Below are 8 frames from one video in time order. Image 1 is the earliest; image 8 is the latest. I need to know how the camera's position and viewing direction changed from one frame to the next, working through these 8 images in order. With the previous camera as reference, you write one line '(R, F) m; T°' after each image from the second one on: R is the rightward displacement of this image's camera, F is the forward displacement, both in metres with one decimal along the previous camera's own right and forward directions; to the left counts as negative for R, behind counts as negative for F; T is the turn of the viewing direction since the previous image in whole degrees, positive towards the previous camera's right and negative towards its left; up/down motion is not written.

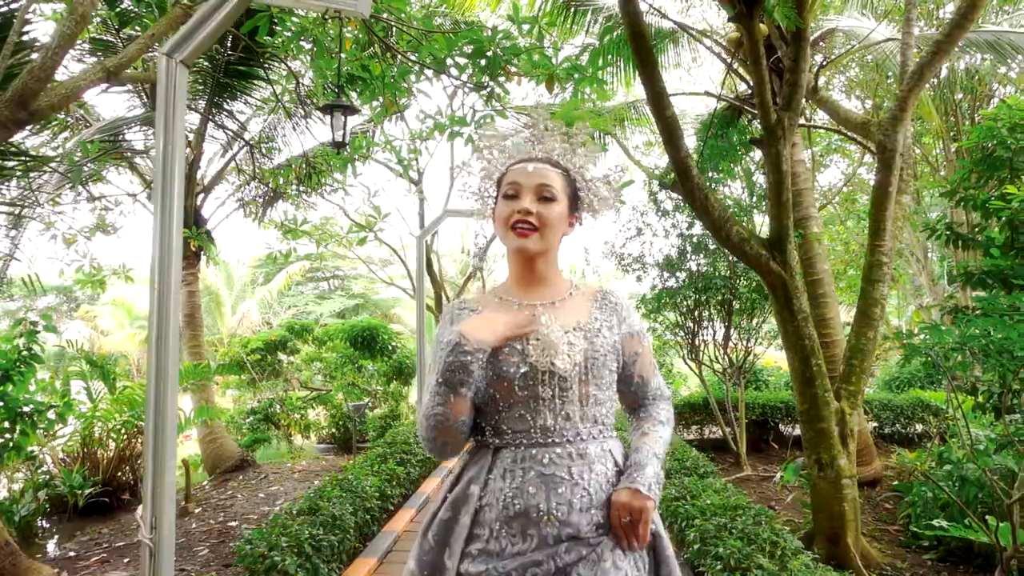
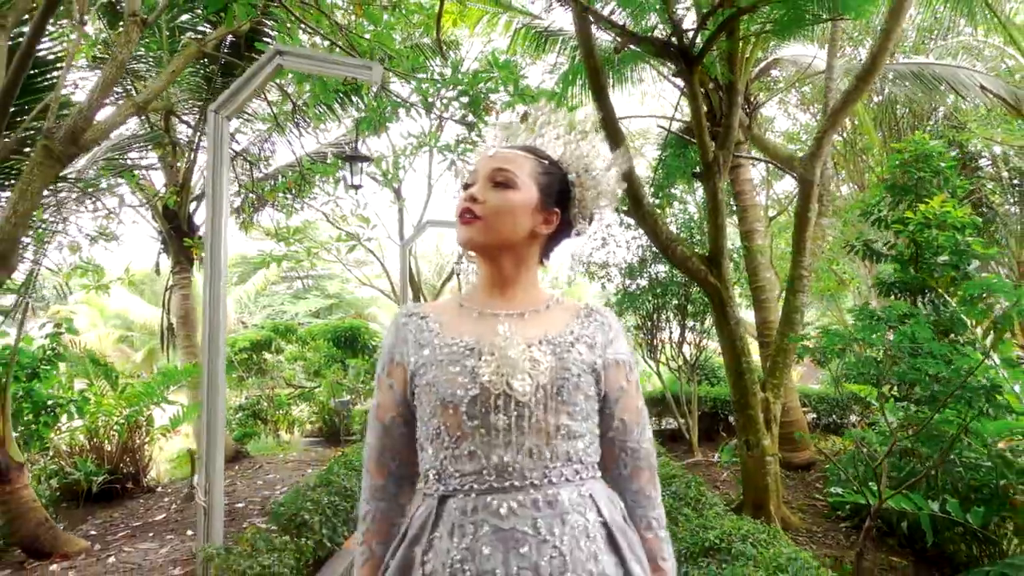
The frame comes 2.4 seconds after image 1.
(0.0, -0.5) m; +2°
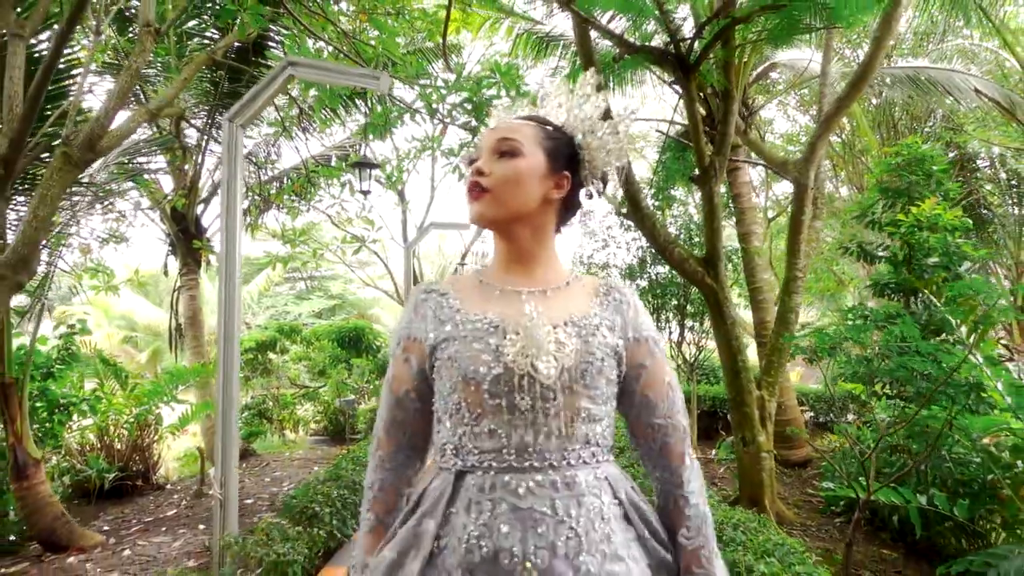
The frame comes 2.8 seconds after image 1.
(0.0, -0.1) m; 0°
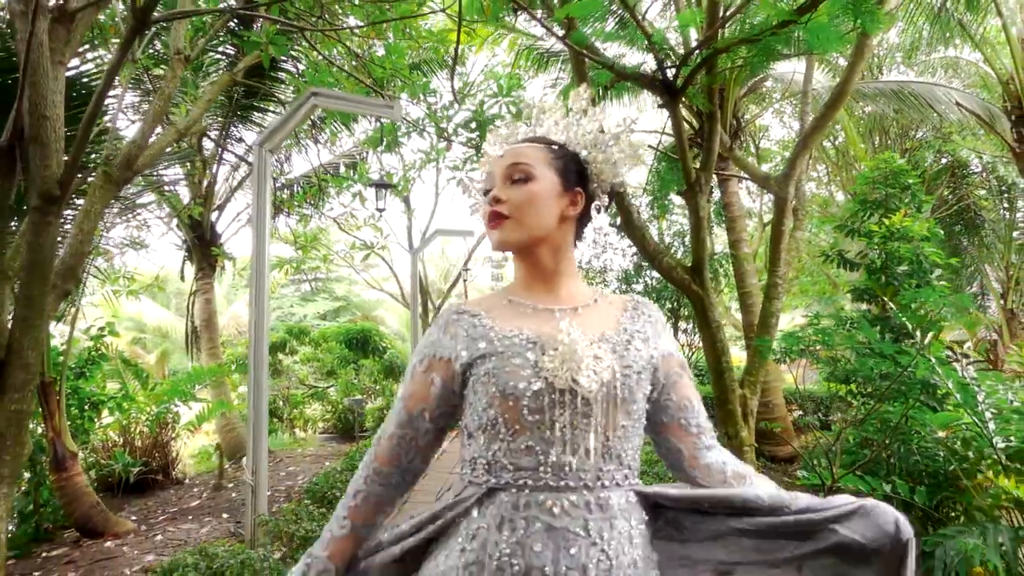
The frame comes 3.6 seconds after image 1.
(0.0, -0.3) m; 0°
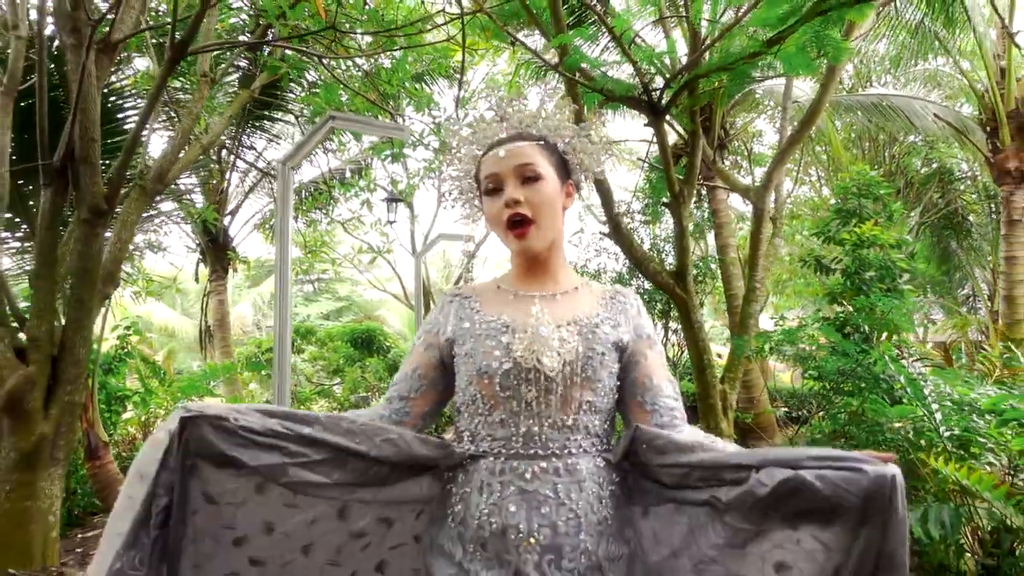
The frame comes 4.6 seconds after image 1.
(0.0, -0.3) m; 0°
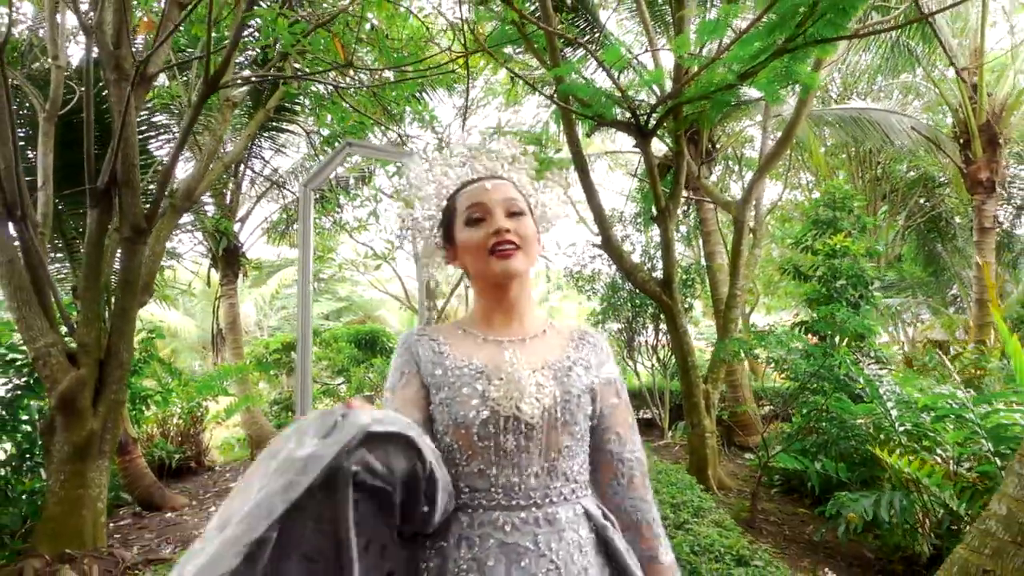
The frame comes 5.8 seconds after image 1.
(0.0, -0.4) m; 0°
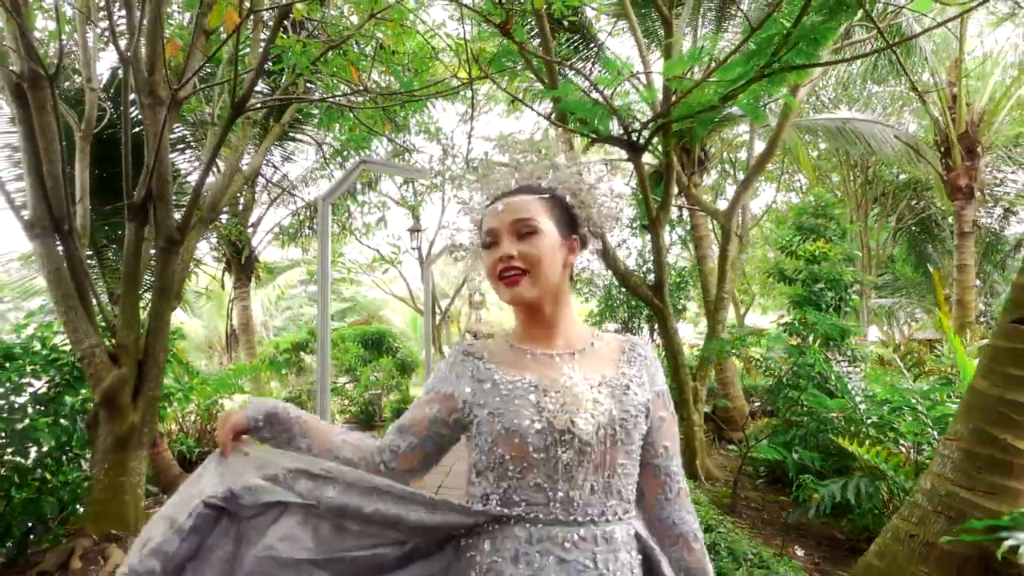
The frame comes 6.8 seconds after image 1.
(0.0, -0.3) m; 0°
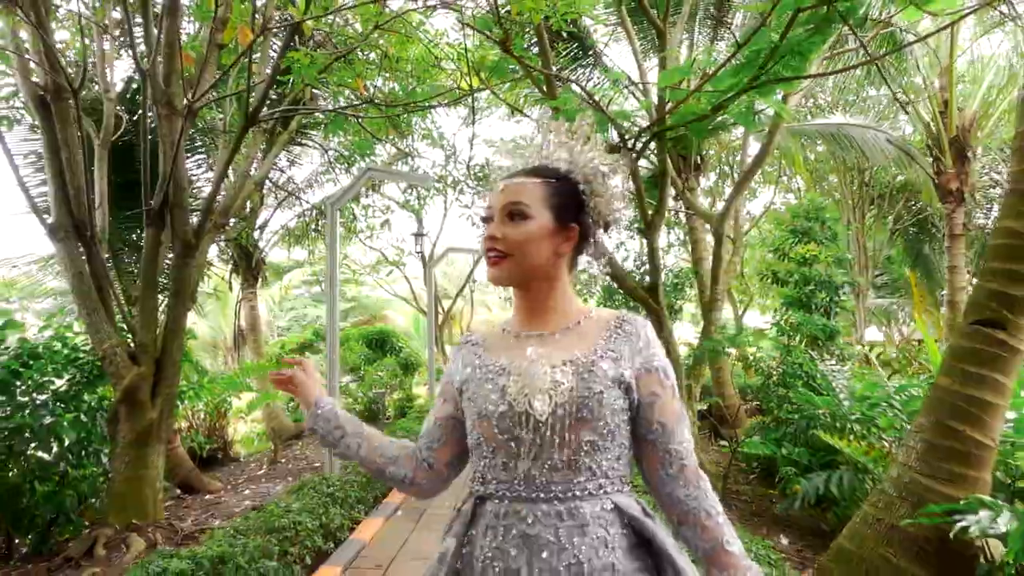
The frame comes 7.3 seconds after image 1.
(0.0, -0.2) m; 0°
